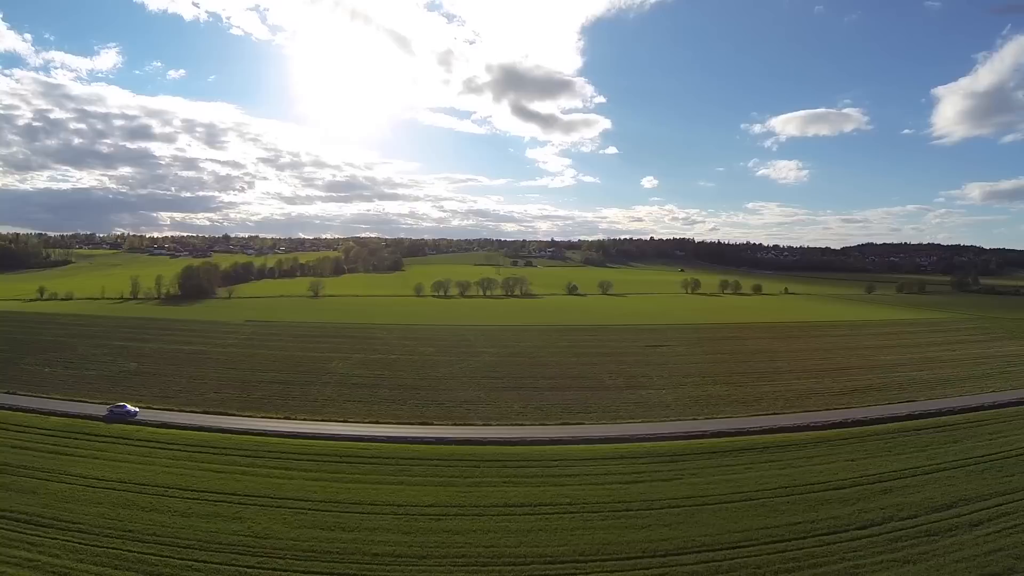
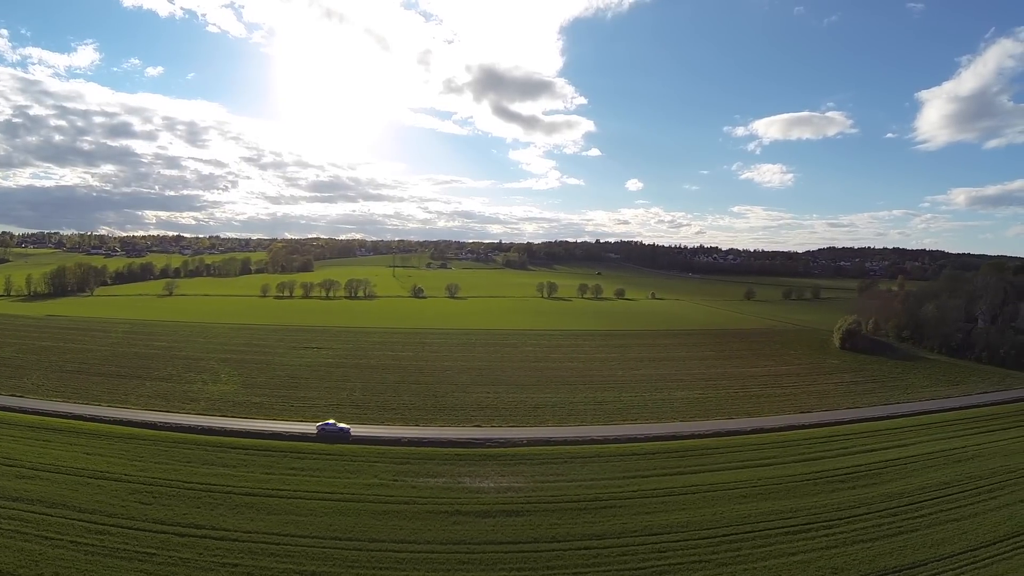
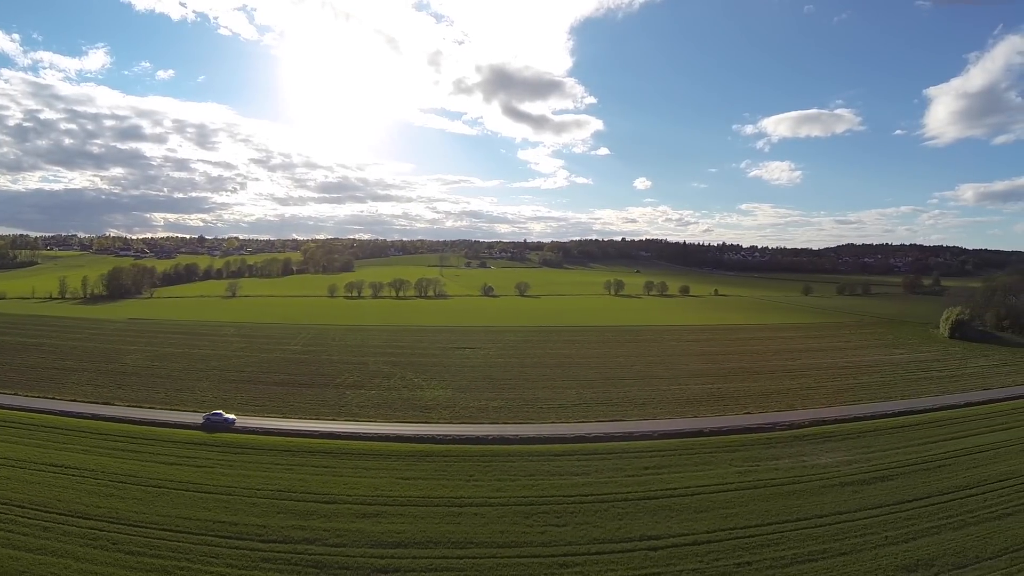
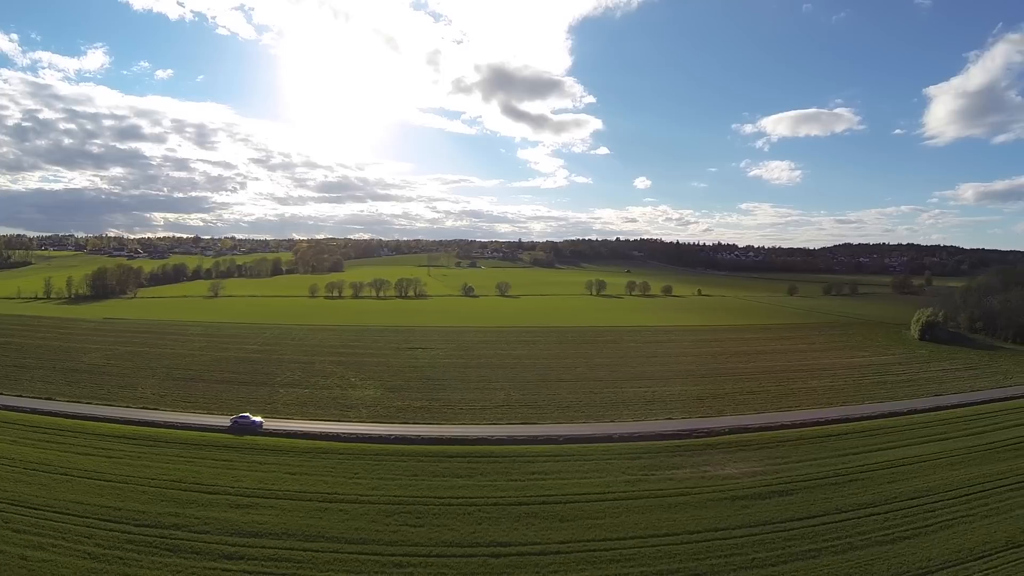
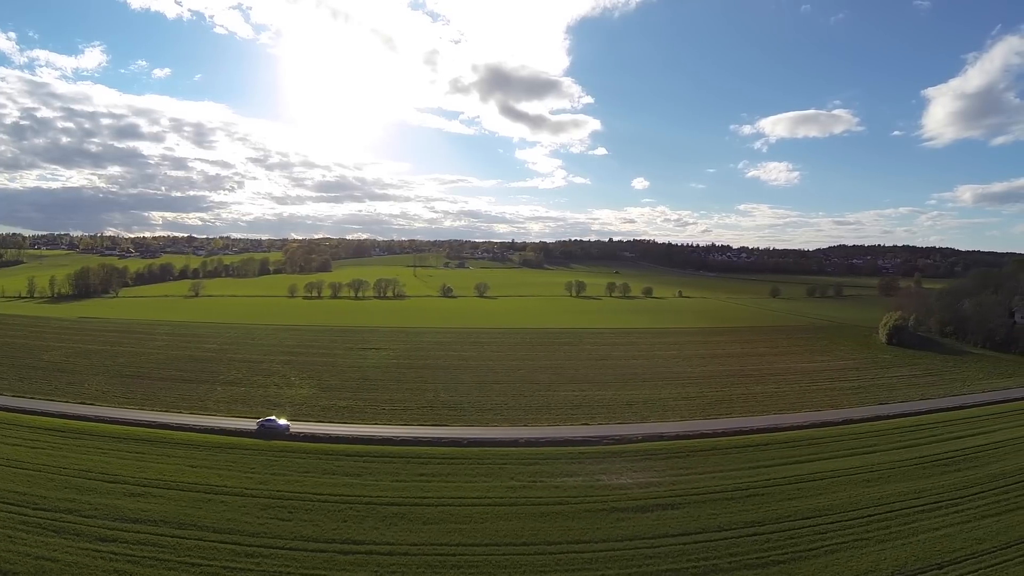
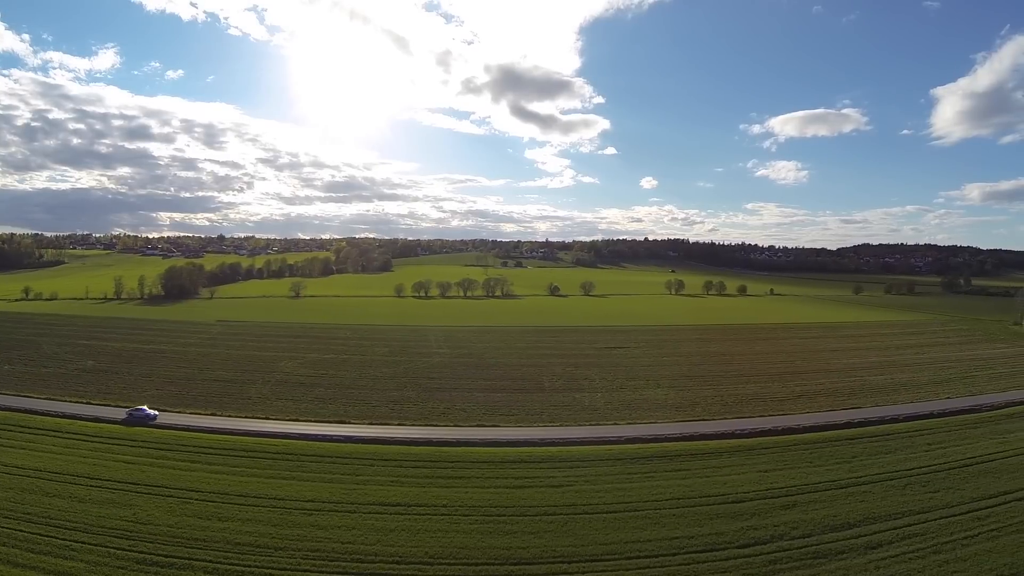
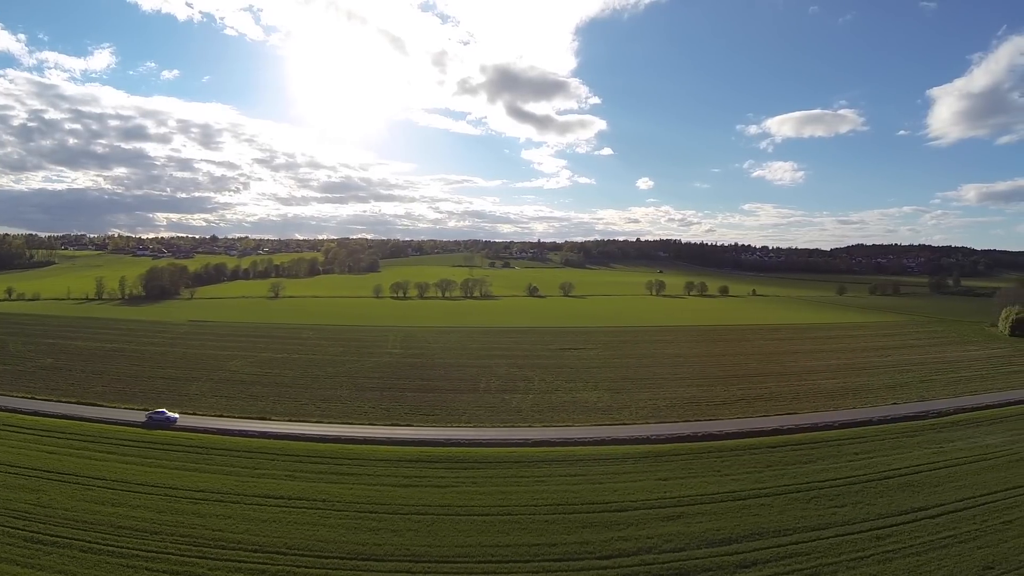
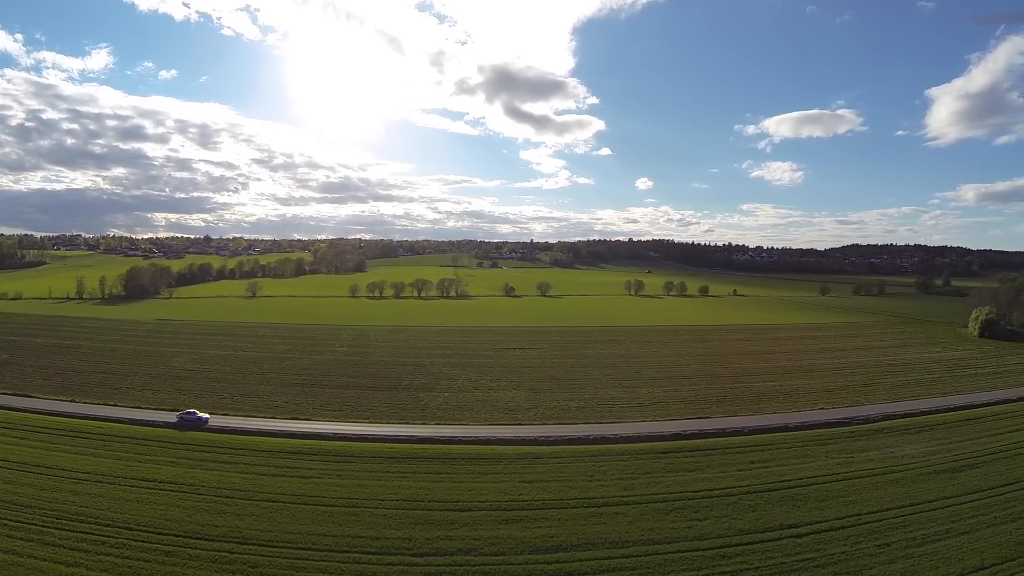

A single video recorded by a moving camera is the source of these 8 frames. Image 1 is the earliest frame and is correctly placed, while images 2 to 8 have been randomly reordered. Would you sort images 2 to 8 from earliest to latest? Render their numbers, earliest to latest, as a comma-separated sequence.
6, 7, 8, 3, 4, 5, 2
